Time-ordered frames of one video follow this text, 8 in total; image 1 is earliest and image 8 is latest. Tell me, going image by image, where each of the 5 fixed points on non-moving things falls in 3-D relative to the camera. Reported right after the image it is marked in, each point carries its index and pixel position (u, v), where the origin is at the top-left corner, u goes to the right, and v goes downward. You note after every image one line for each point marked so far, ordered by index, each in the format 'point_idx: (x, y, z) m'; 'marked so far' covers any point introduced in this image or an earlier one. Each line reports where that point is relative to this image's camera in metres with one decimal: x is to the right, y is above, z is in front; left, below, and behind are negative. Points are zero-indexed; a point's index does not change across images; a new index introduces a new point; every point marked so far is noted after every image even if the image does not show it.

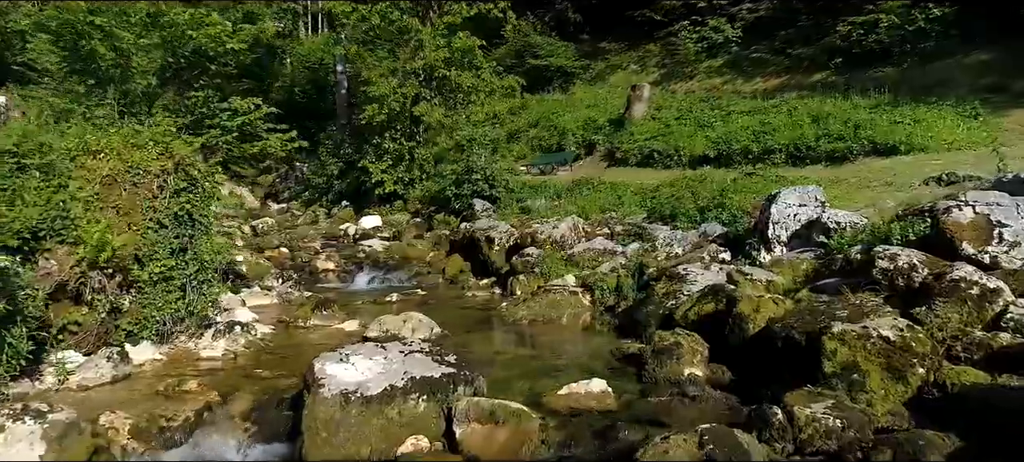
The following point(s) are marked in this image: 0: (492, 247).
0: (-0.5, -0.4, +18.3) m
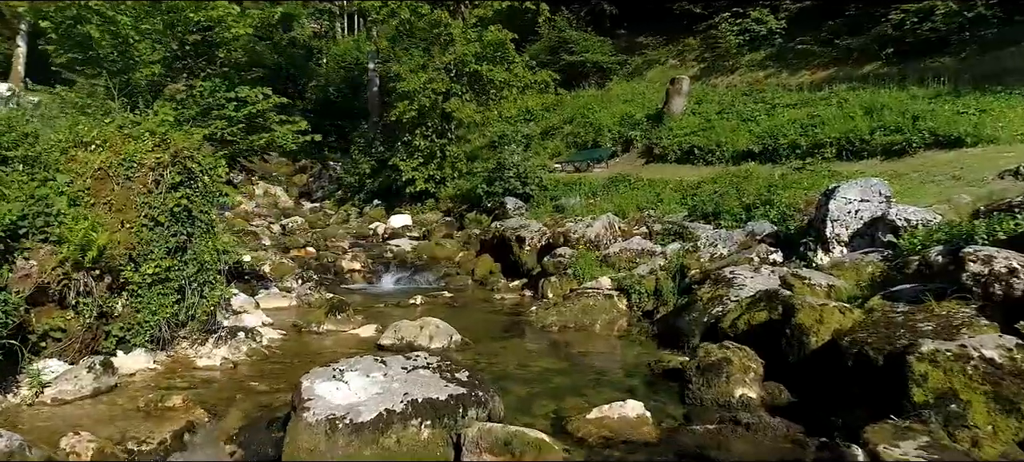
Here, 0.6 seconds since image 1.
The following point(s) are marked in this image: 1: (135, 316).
0: (+0.3, -0.4, +17.4) m
1: (-4.2, -0.9, +7.9) m
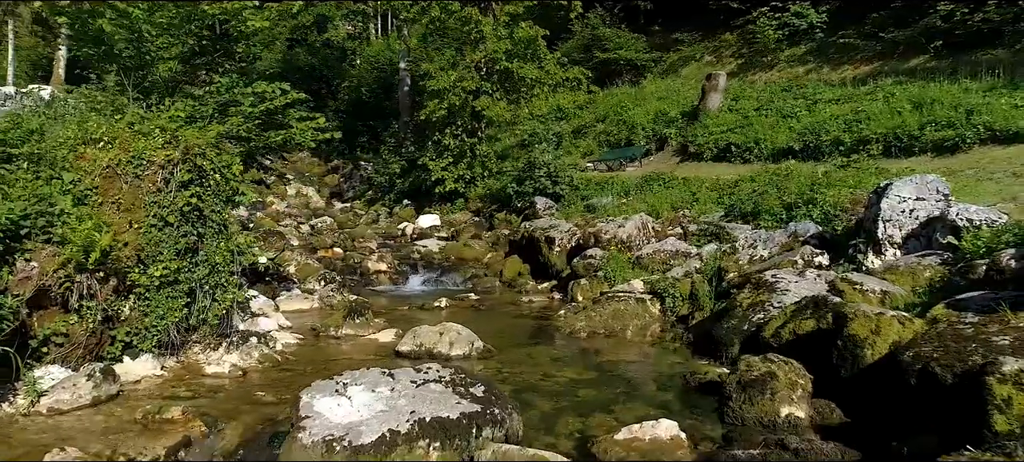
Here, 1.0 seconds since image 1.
0: (+1.0, -0.4, +16.8) m
1: (-3.9, -0.9, +7.6) m
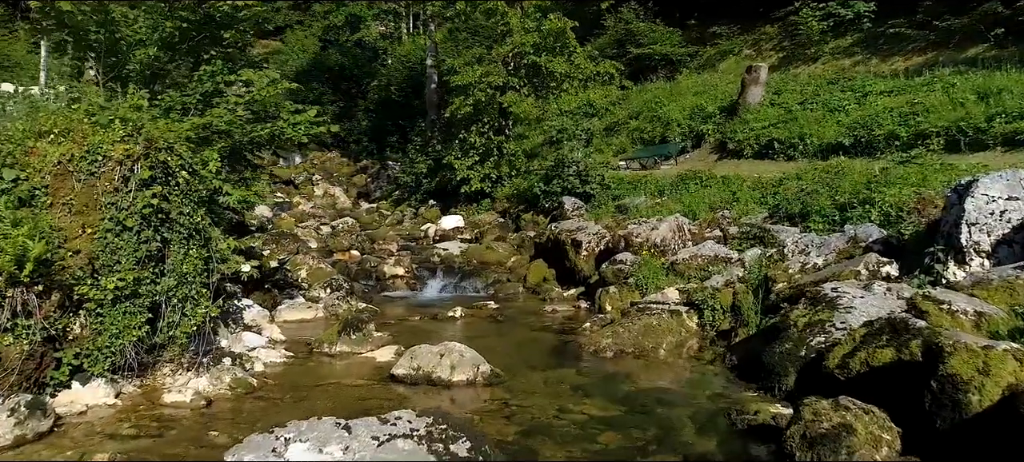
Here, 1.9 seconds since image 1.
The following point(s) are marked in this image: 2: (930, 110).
0: (+1.5, -0.5, +15.6) m
1: (-3.8, -1.0, +6.6) m
2: (+11.0, +3.2, +18.7) m
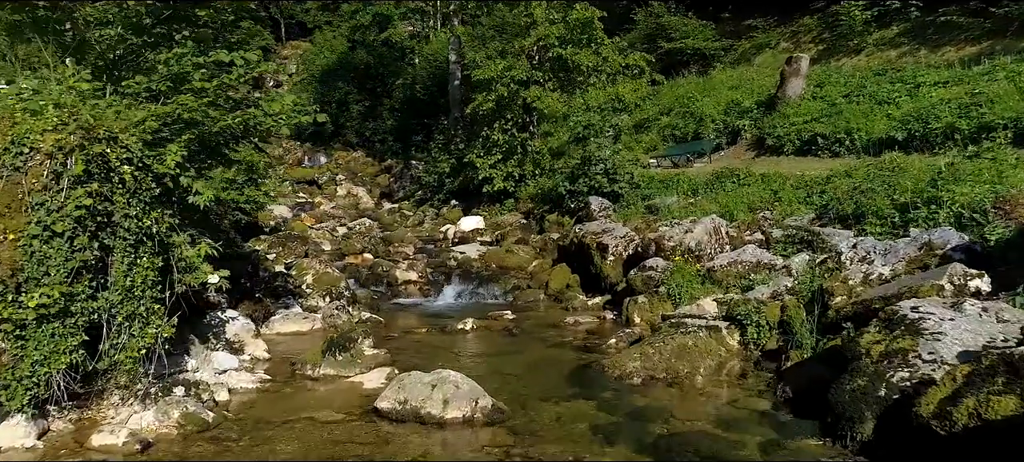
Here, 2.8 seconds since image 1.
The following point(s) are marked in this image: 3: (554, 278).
0: (+1.9, -0.5, +14.2) m
1: (-3.8, -1.0, +5.5) m
2: (+11.5, +3.1, +17.0) m
3: (+0.9, -1.0, +15.2) m
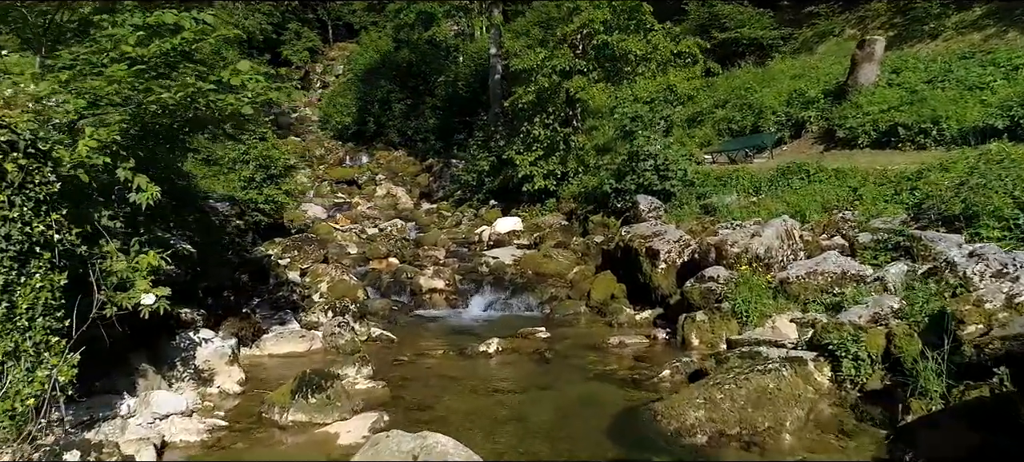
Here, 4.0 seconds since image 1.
0: (+2.5, -0.6, +12.3) m
1: (-3.8, -1.1, +3.9) m
2: (+12.3, +3.1, +14.4) m
3: (+1.6, -1.1, +13.3) m
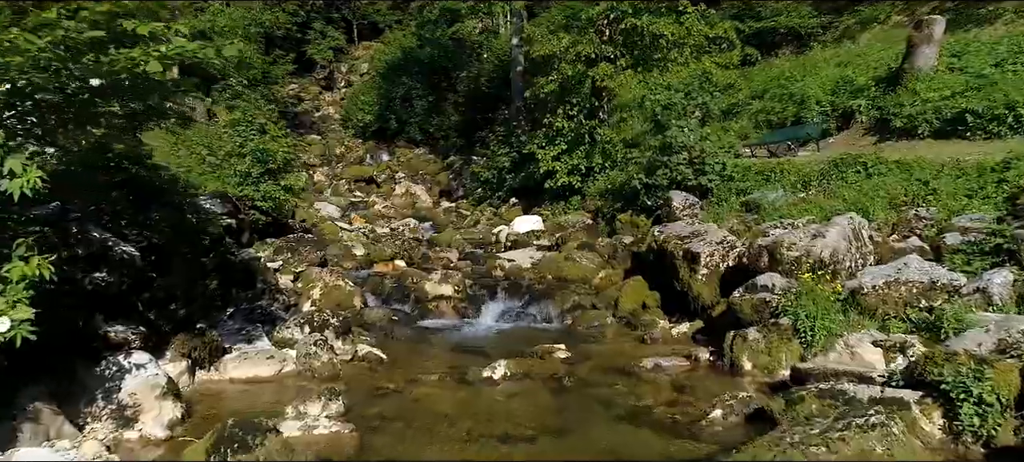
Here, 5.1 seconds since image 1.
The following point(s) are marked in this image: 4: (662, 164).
0: (+2.7, -0.6, +10.5) m
1: (-3.8, -1.1, +2.4) m
2: (+12.6, +3.1, +12.2) m
3: (+1.9, -1.1, +11.6) m
4: (+3.7, +1.7, +17.6) m
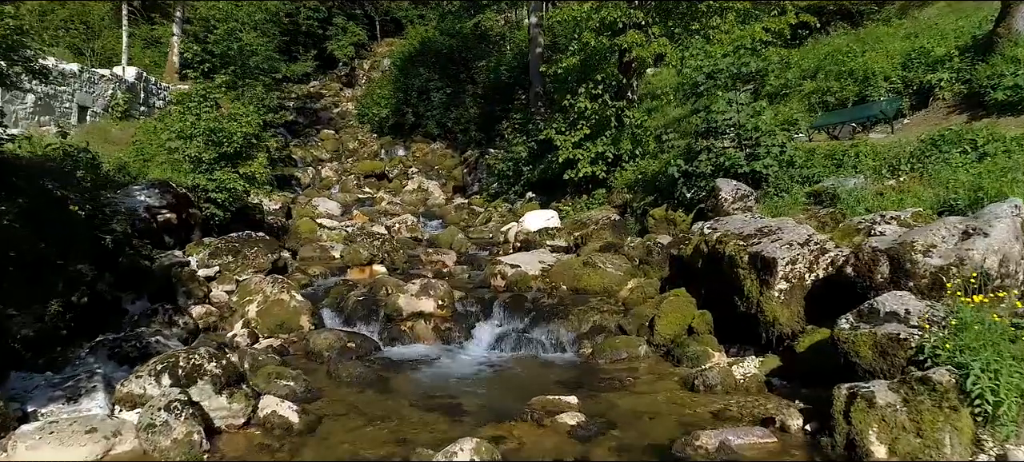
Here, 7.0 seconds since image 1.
0: (+2.6, -0.5, +7.3) m
1: (-4.2, -1.1, -0.6) m
2: (+12.6, +3.1, +8.6) m
3: (+1.8, -1.0, +8.4) m
4: (+3.9, +1.7, +14.3) m
